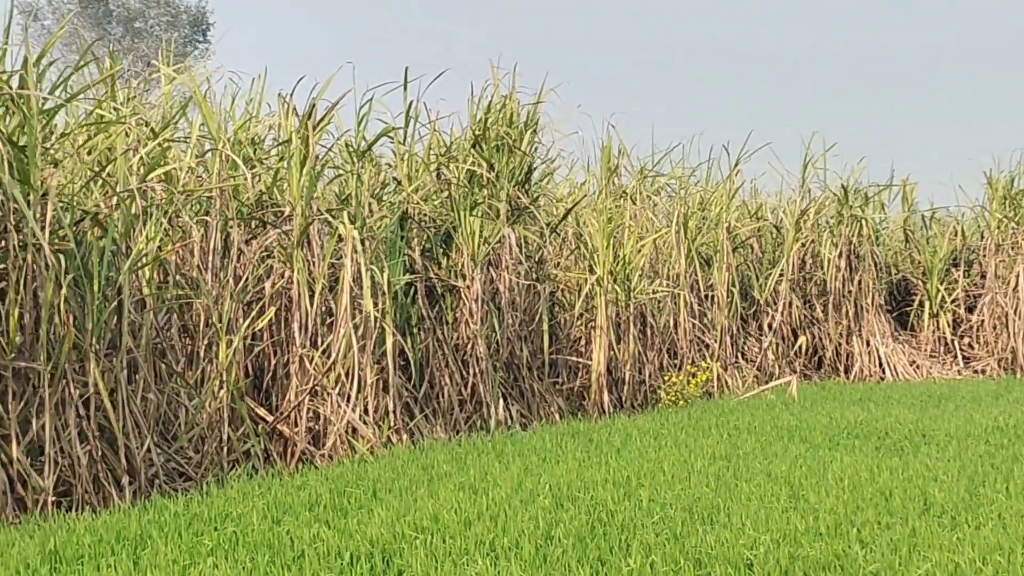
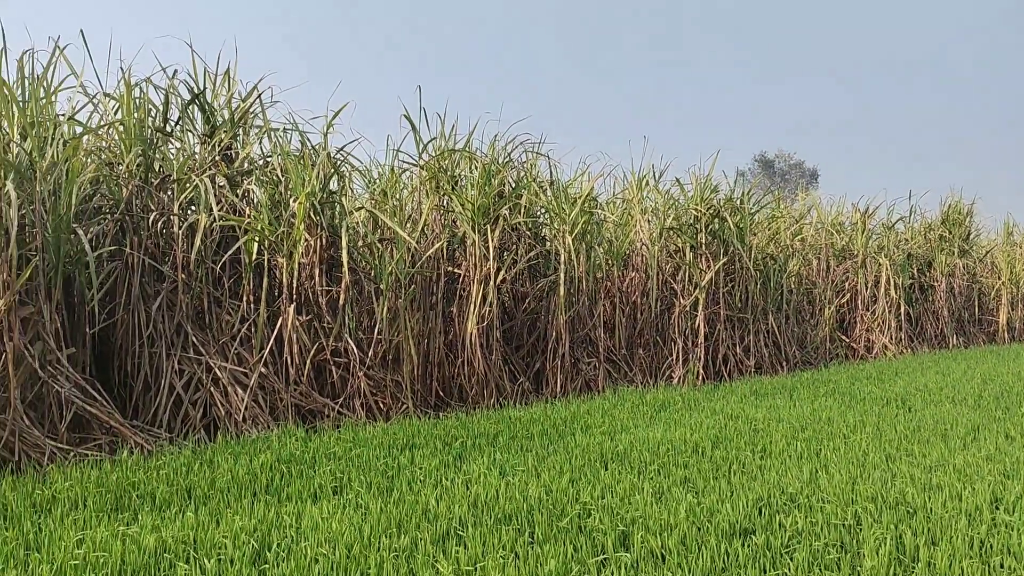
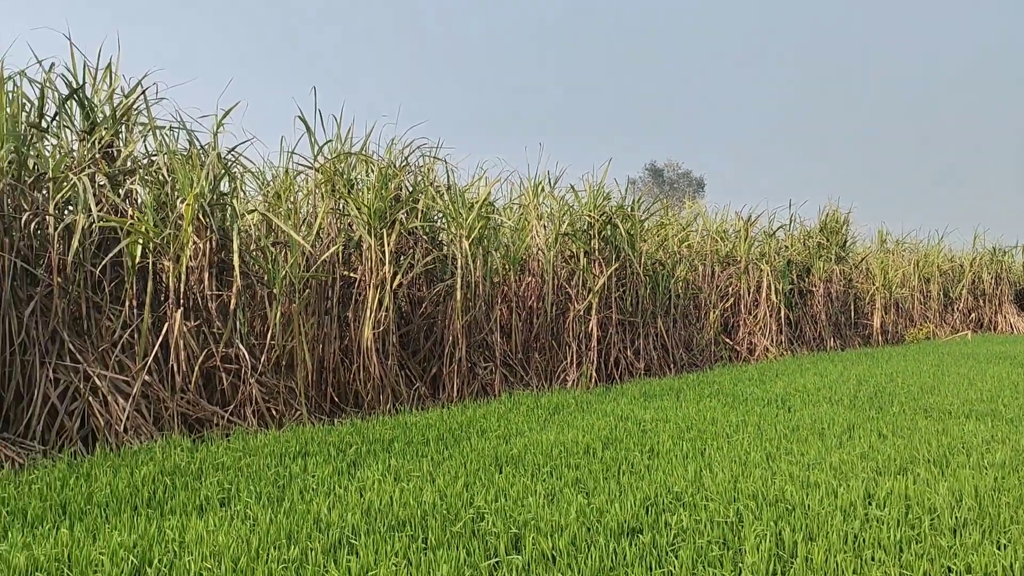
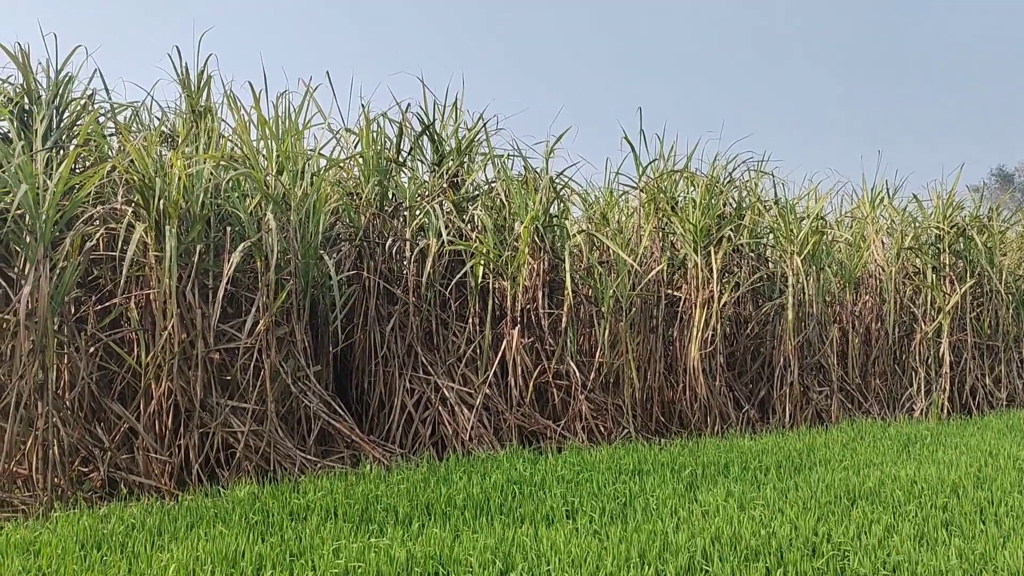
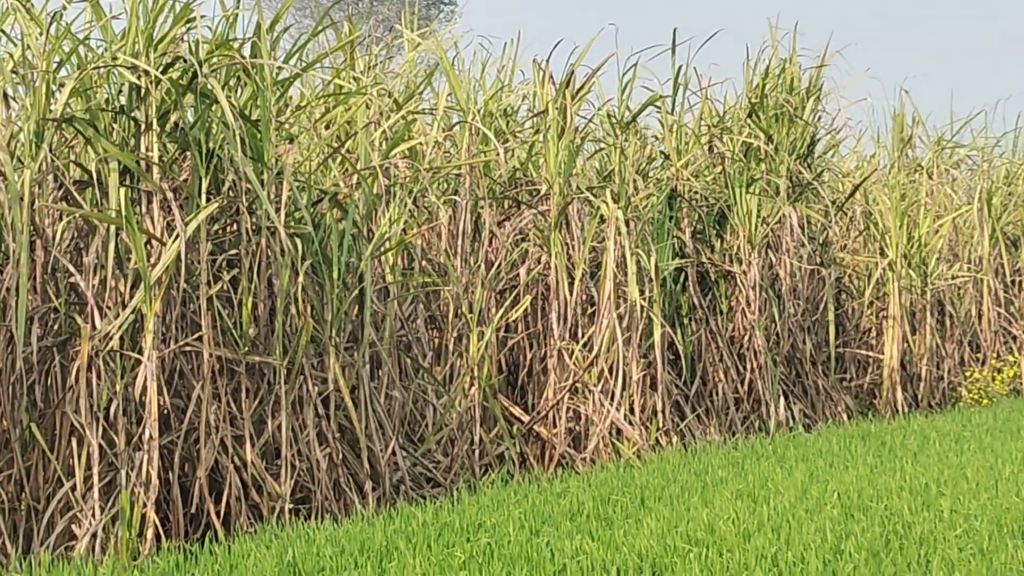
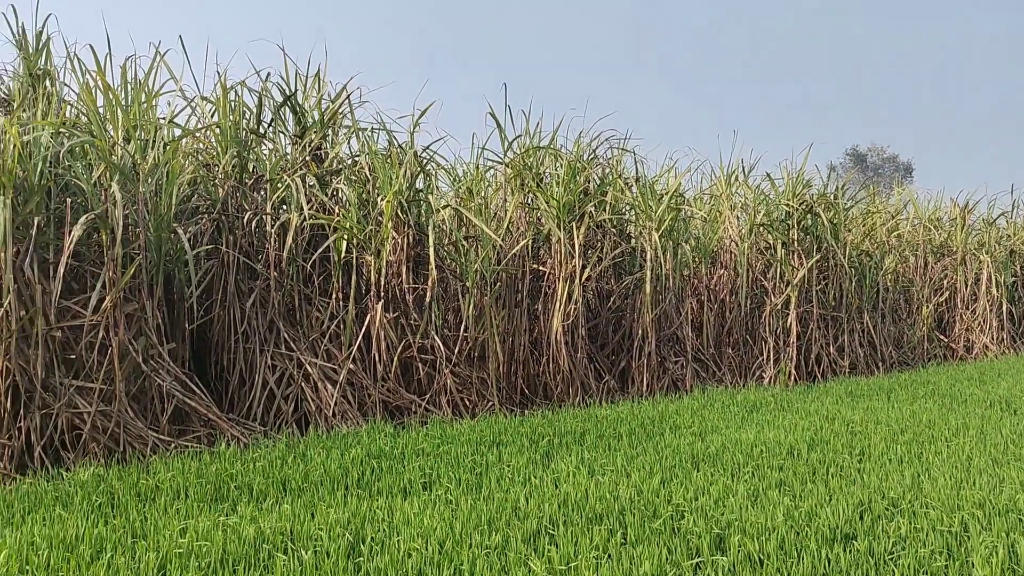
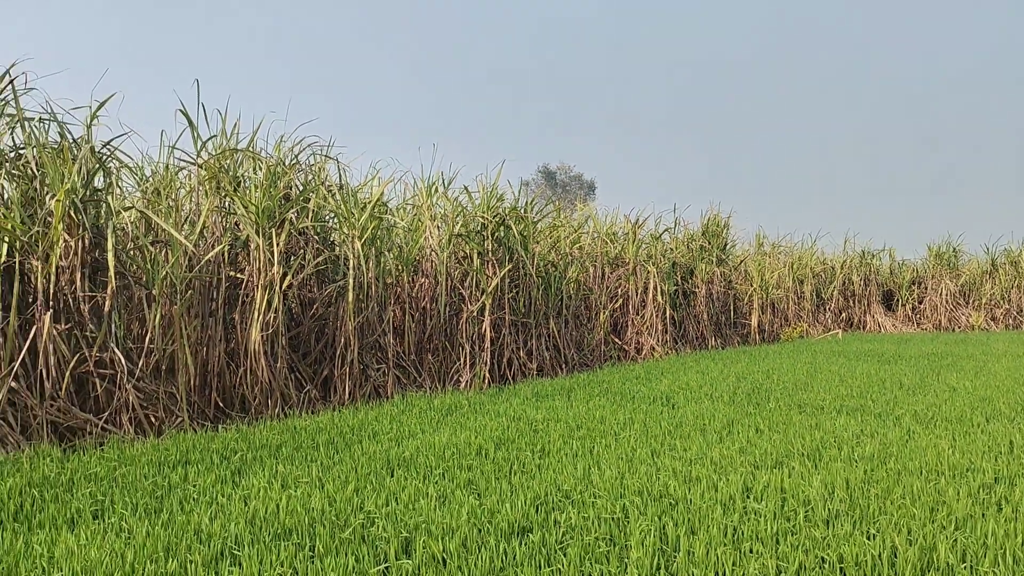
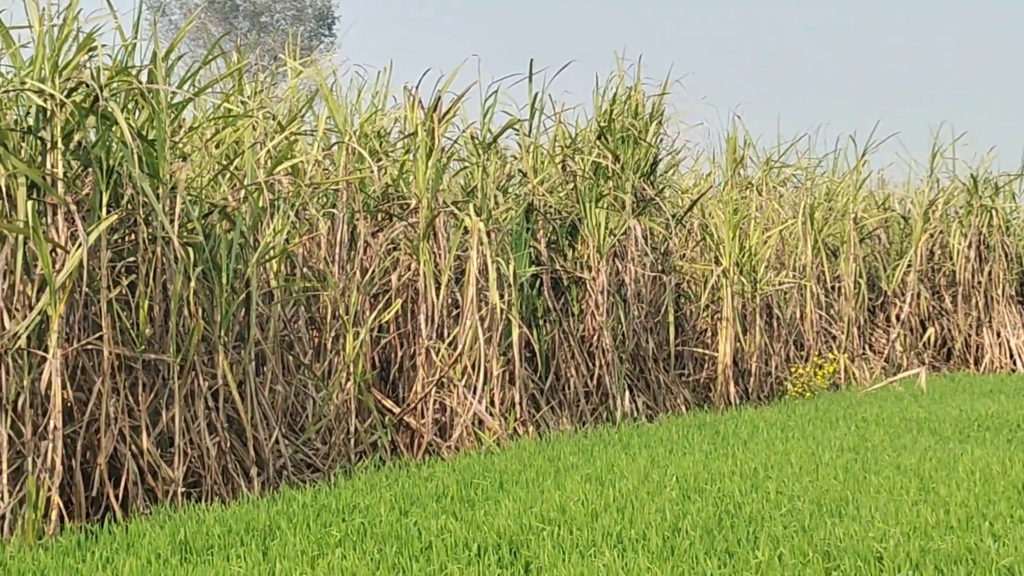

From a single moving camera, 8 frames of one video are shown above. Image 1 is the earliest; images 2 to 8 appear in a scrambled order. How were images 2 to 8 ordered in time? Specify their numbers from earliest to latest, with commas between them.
8, 5, 7, 3, 2, 6, 4
